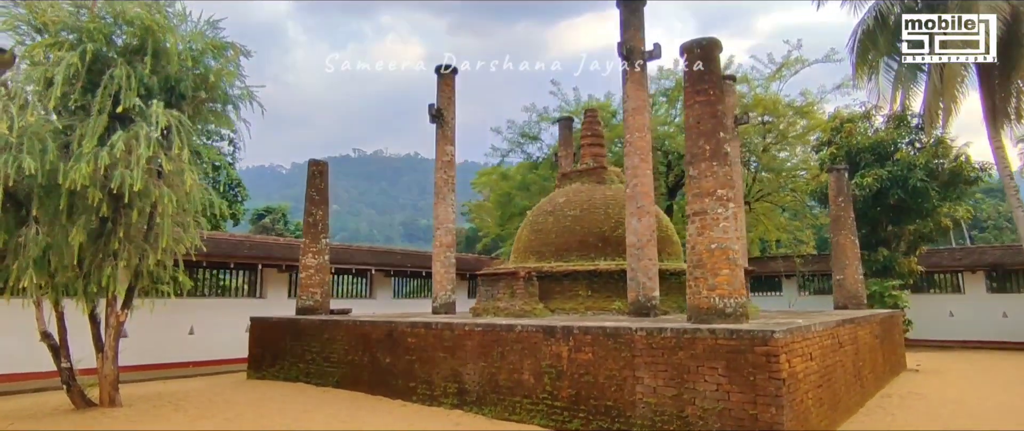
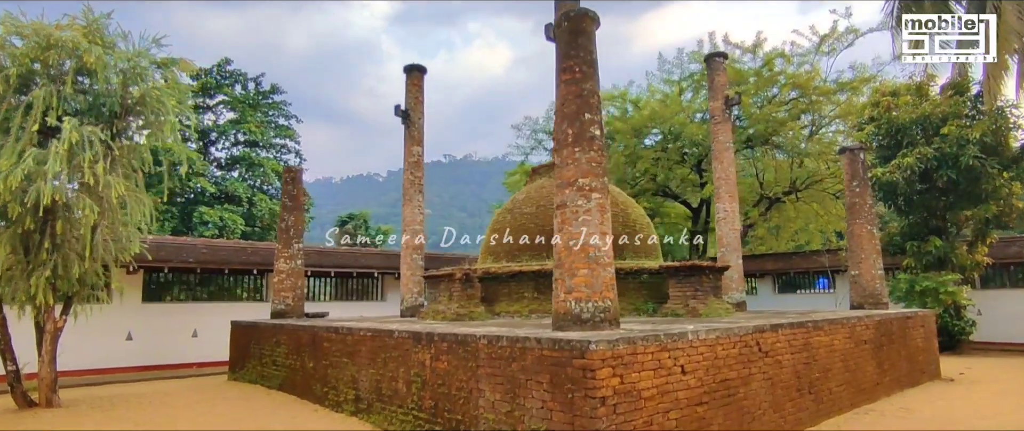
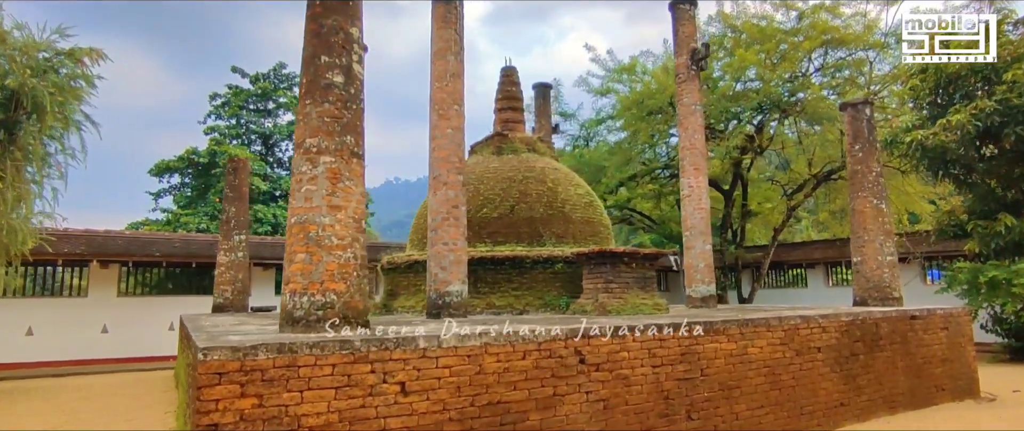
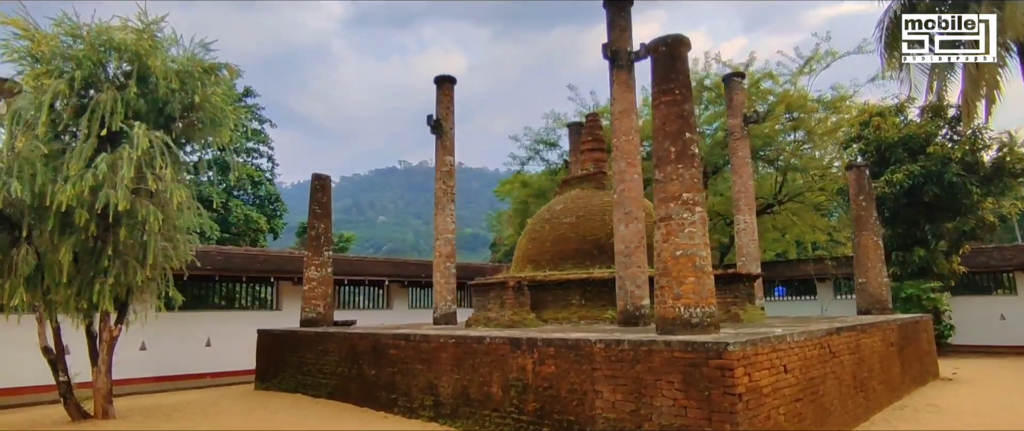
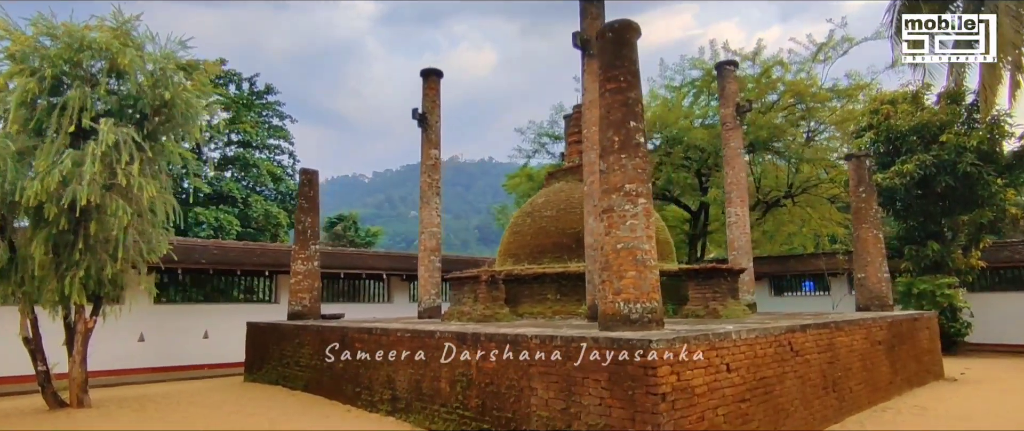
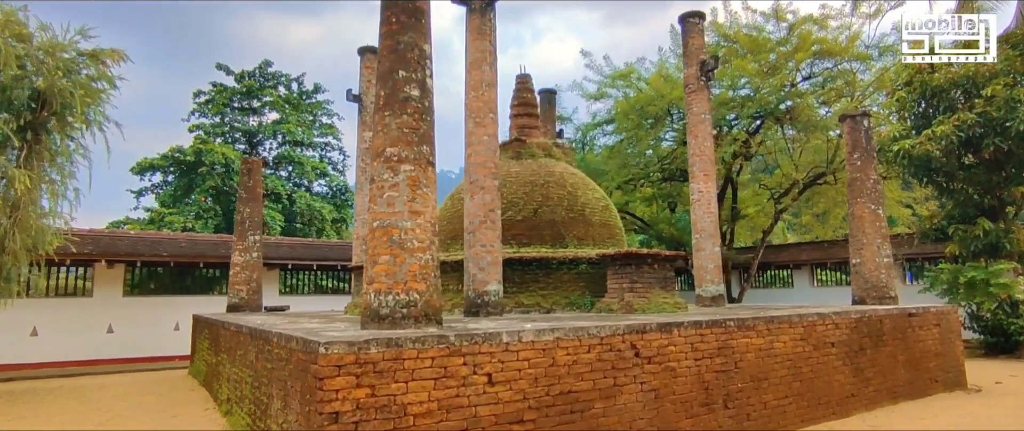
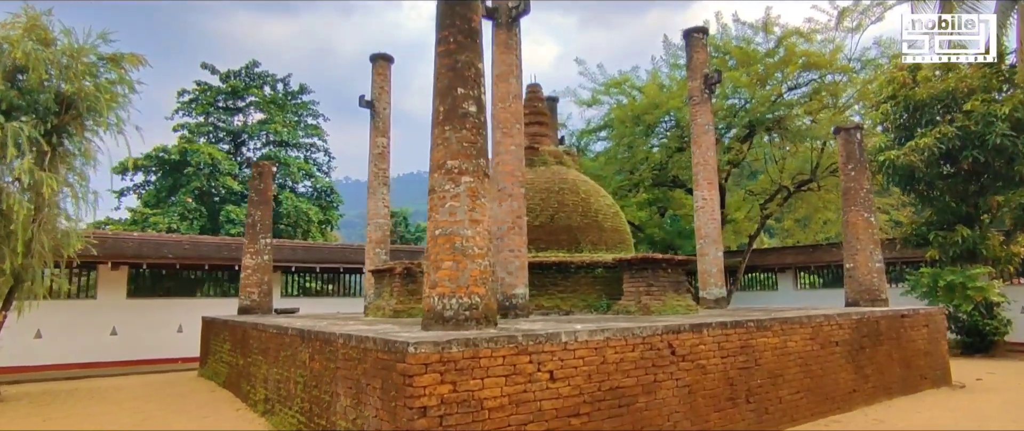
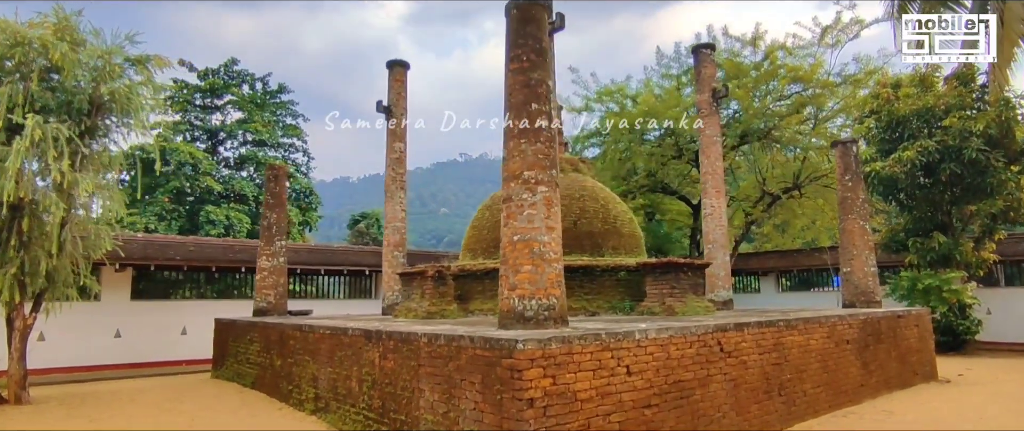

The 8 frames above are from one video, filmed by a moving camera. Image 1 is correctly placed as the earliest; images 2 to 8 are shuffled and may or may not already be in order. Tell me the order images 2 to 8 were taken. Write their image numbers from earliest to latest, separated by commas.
4, 5, 2, 8, 7, 6, 3
